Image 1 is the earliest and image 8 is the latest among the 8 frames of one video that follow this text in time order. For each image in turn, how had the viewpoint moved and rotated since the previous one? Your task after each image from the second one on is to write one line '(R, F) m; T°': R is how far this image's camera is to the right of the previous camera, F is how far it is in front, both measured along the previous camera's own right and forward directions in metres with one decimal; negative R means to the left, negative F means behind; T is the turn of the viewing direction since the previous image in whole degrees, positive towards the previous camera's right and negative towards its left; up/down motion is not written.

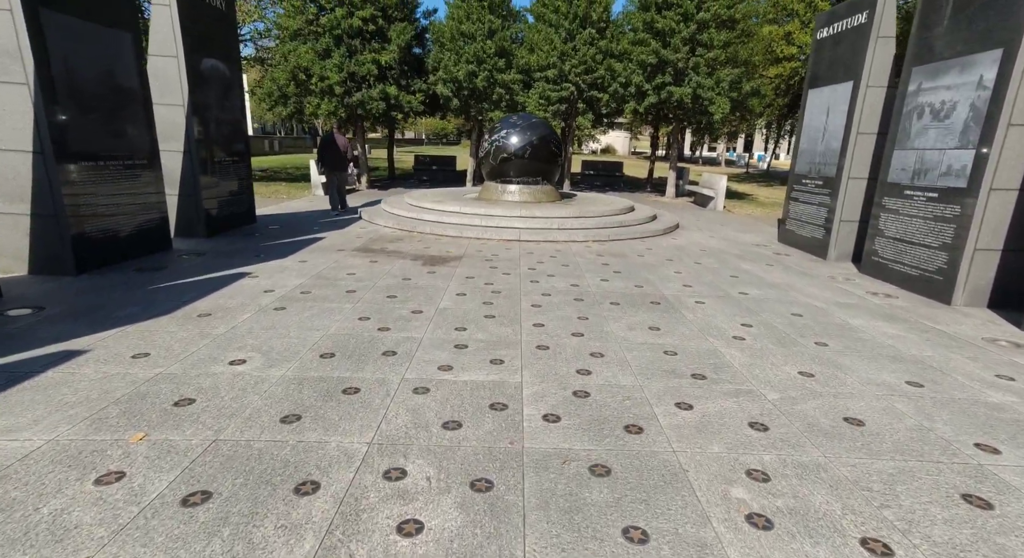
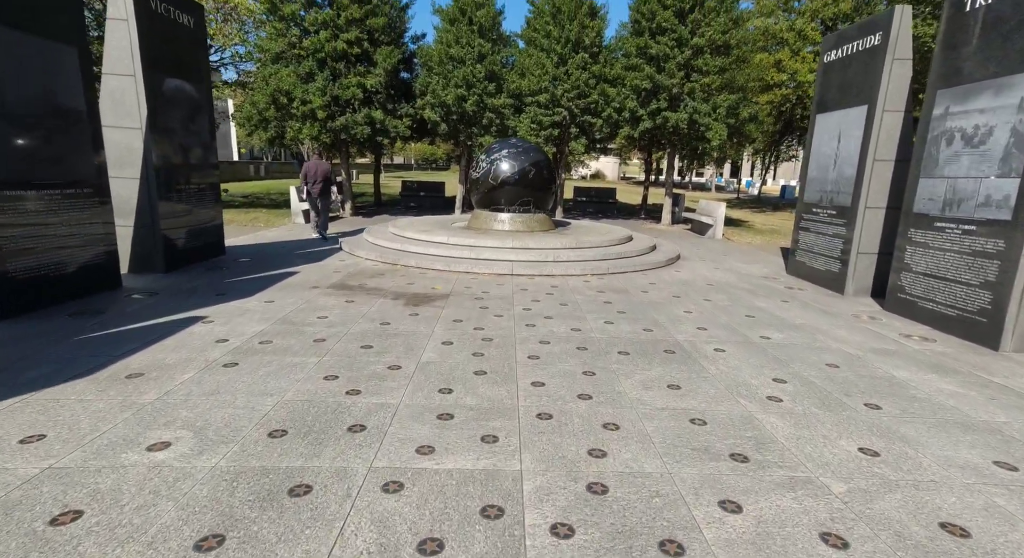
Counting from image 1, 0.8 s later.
(0.0, +0.9) m; +1°
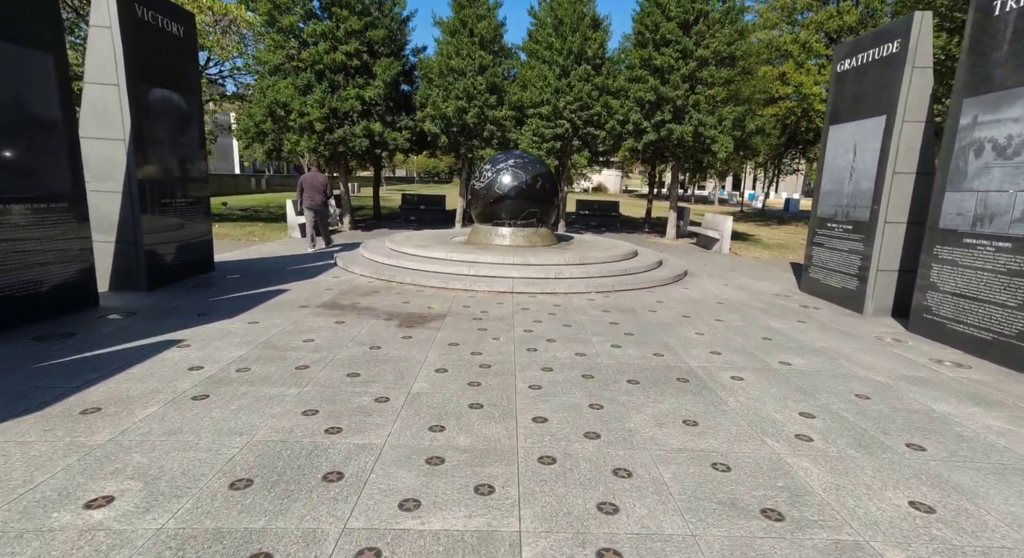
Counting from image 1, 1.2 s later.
(0.0, +0.5) m; 0°
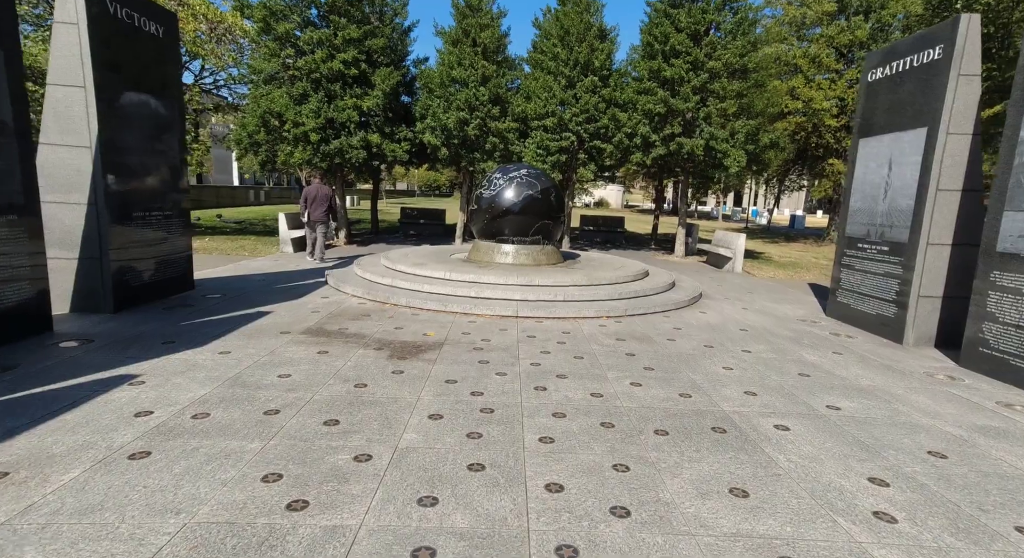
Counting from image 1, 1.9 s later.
(-0.1, +0.8) m; 0°
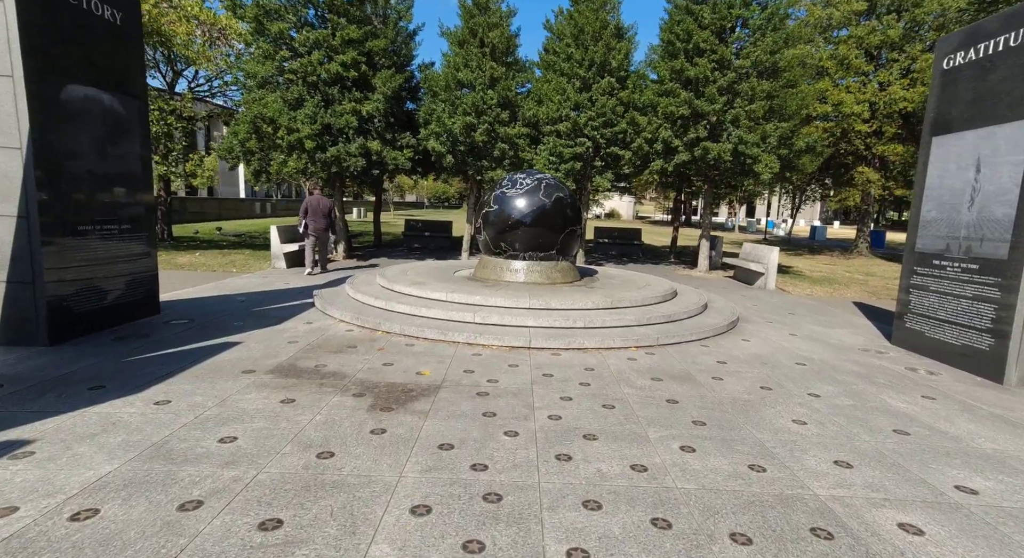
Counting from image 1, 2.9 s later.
(0.0, +1.4) m; -1°
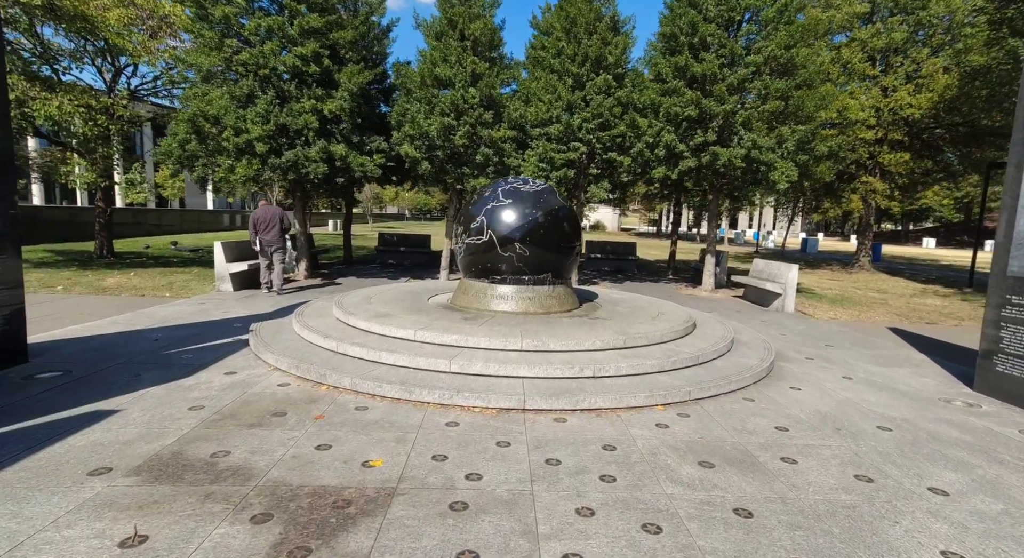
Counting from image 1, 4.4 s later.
(0.0, +1.9) m; +2°
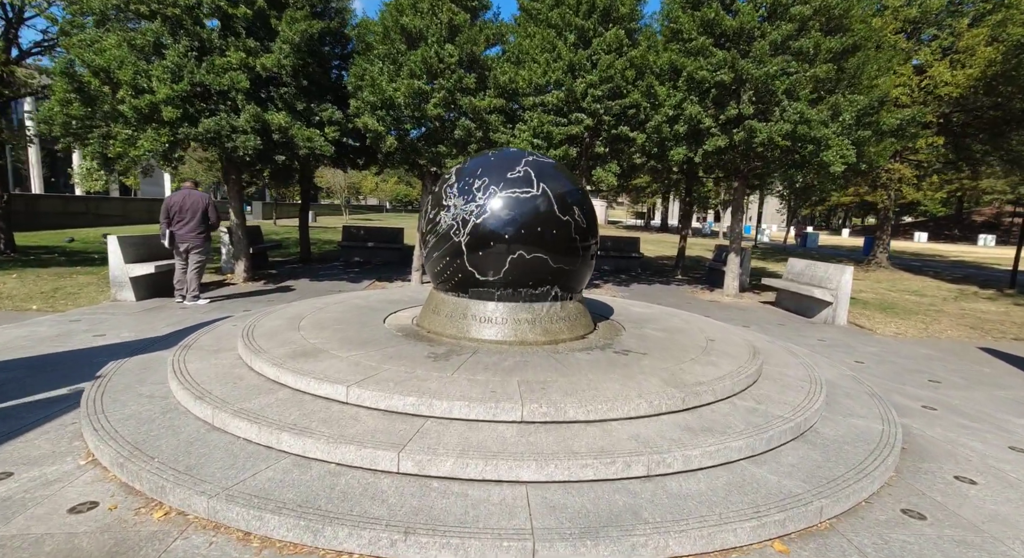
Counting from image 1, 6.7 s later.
(-0.1, +2.8) m; +2°
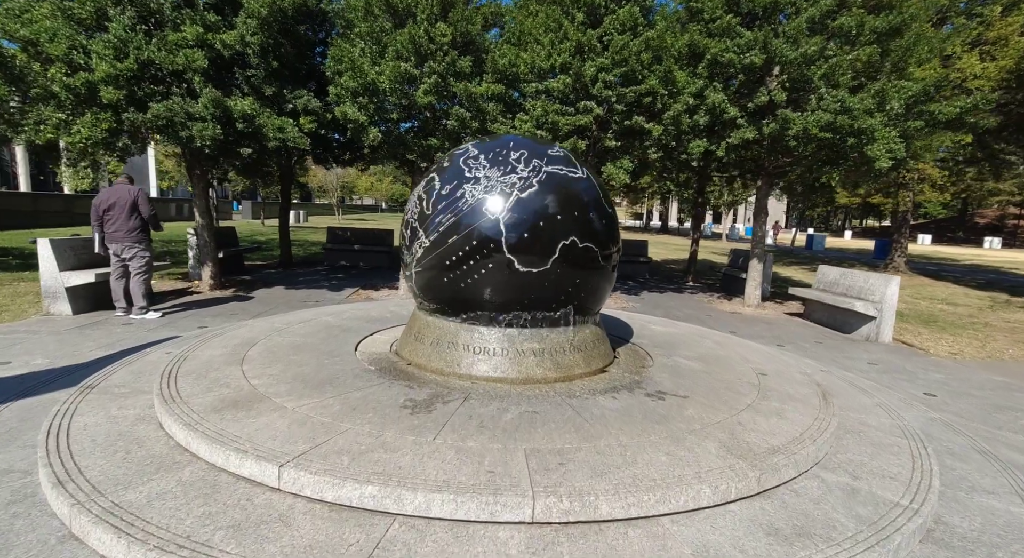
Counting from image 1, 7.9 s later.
(-0.1, +1.4) m; 0°
